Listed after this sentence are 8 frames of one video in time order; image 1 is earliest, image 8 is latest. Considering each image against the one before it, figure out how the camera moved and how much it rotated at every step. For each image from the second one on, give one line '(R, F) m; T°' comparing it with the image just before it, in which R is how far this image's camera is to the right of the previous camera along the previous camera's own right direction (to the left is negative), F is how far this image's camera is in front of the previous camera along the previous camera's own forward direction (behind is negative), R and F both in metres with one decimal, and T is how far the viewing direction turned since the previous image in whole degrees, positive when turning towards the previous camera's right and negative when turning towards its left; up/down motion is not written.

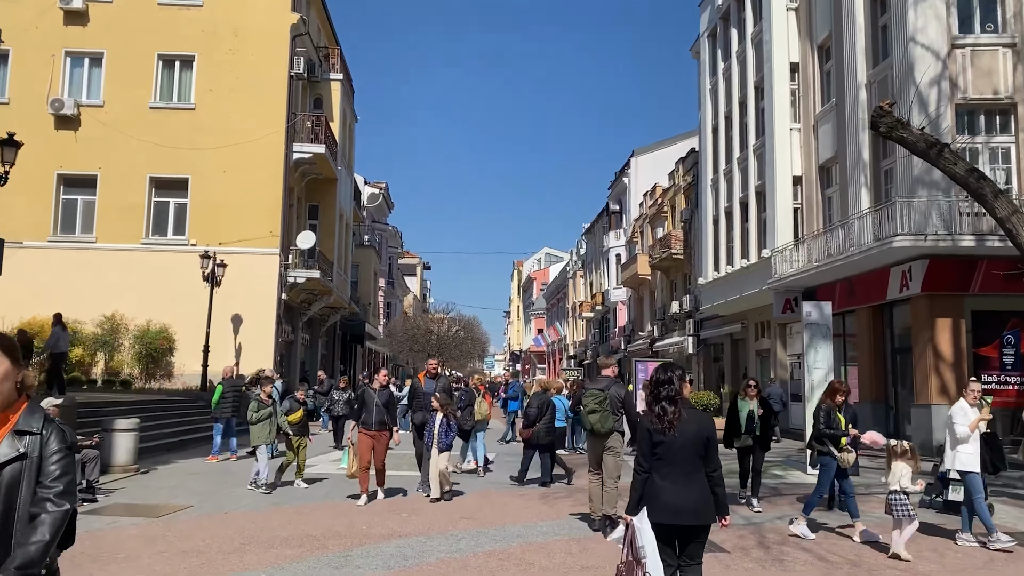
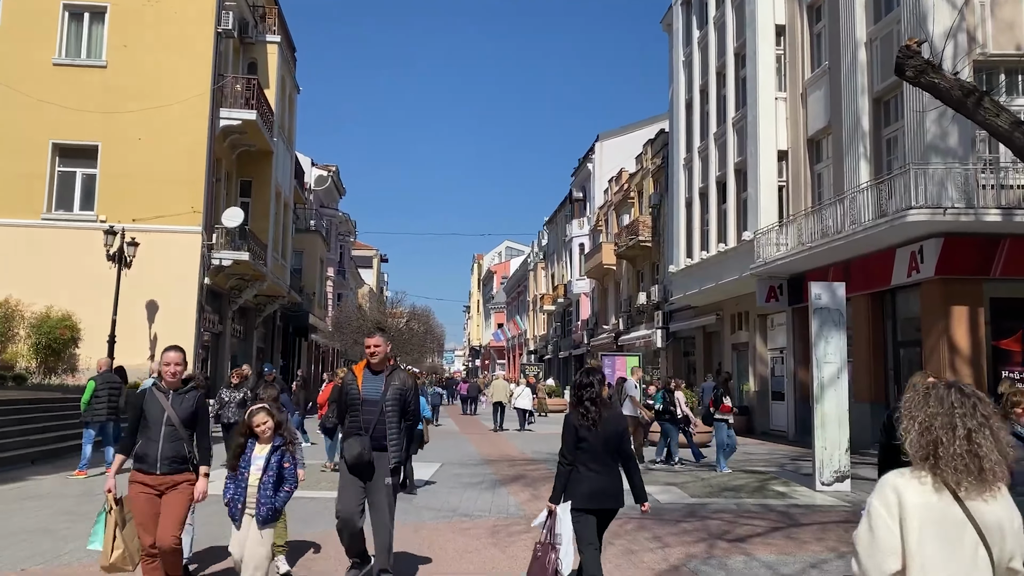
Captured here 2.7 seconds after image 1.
(+0.2, +2.6) m; +3°
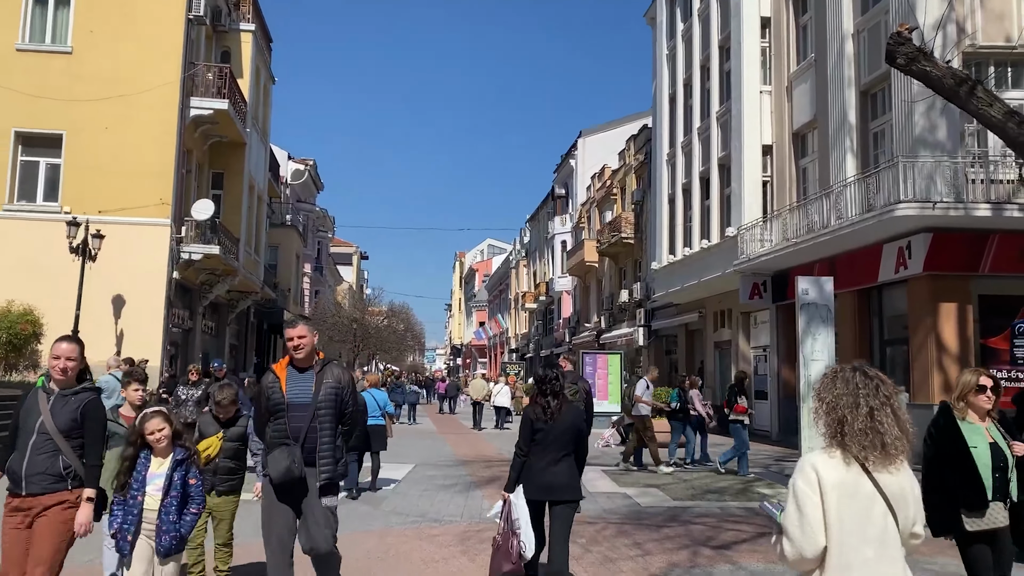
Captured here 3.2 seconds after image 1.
(+0.1, +0.5) m; +1°
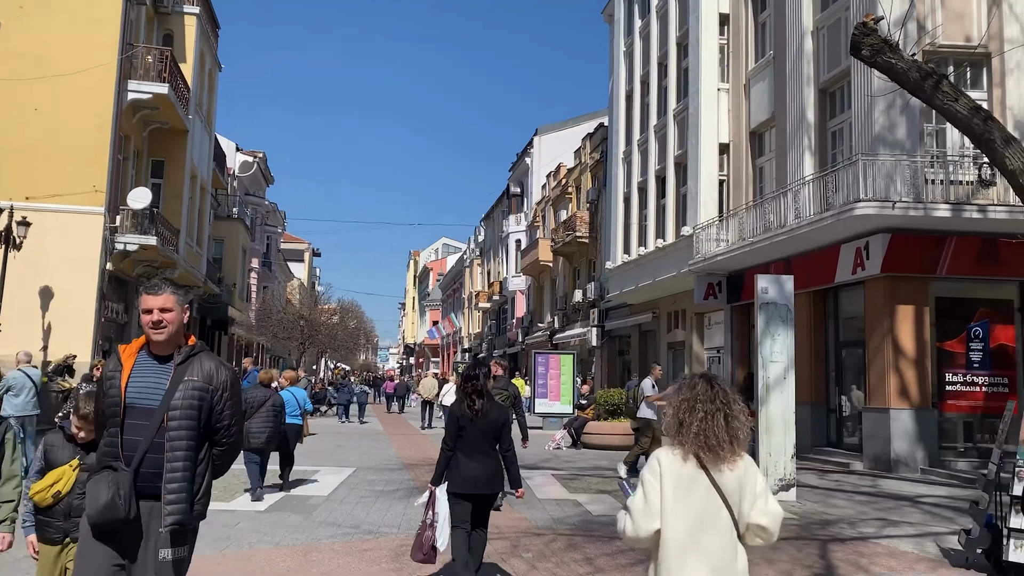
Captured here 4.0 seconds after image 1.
(+0.1, +0.6) m; +3°
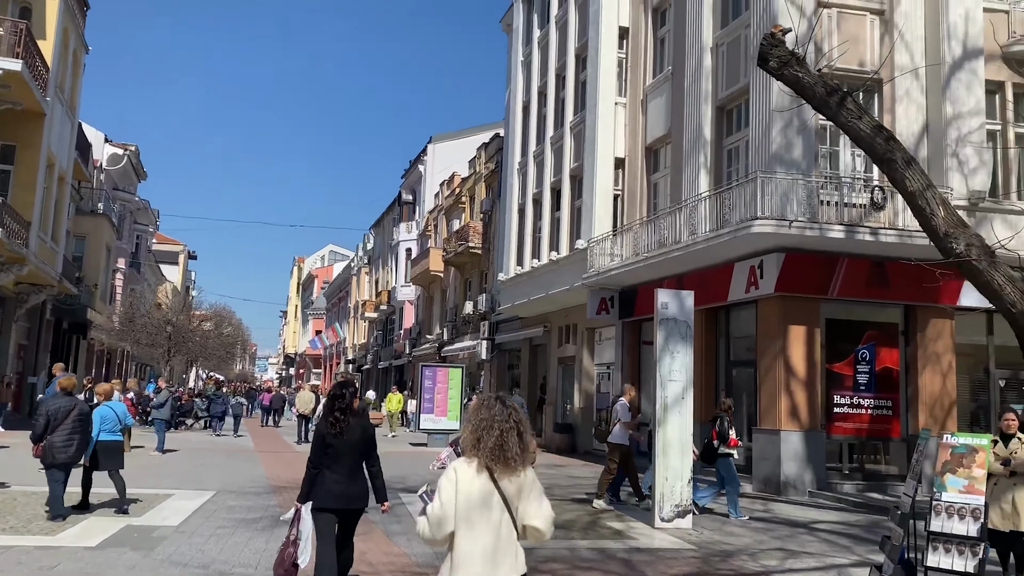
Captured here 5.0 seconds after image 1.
(0.0, +0.9) m; +8°
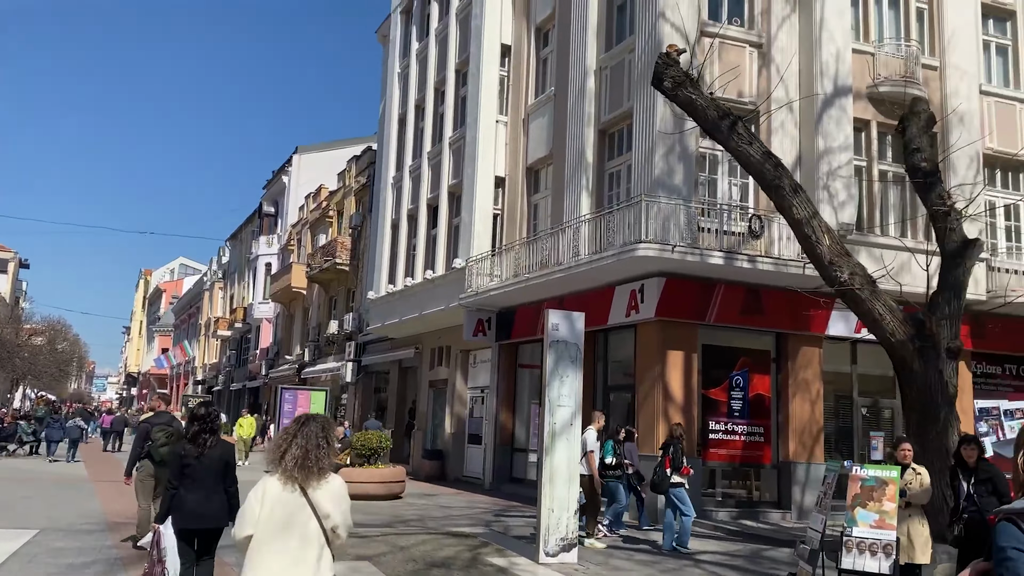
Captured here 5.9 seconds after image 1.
(-0.2, +0.7) m; +9°
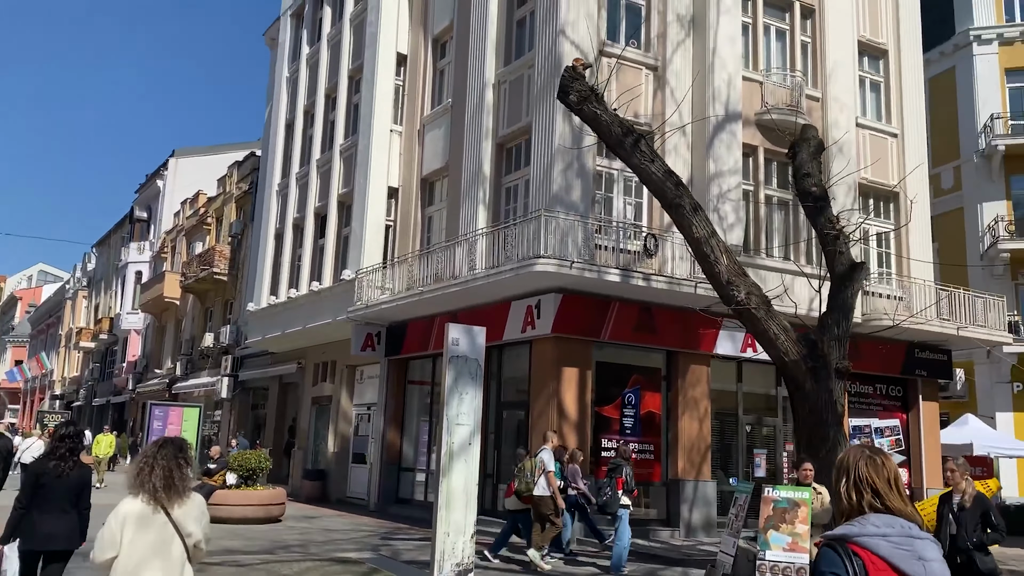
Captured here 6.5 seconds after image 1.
(-0.2, +0.3) m; +8°
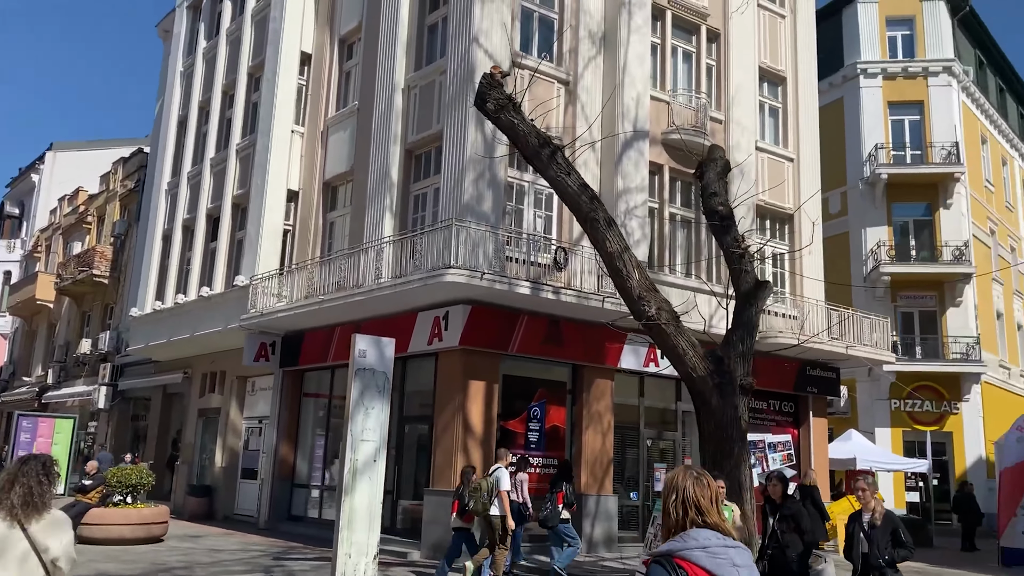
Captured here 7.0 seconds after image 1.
(-0.2, +0.3) m; +7°
